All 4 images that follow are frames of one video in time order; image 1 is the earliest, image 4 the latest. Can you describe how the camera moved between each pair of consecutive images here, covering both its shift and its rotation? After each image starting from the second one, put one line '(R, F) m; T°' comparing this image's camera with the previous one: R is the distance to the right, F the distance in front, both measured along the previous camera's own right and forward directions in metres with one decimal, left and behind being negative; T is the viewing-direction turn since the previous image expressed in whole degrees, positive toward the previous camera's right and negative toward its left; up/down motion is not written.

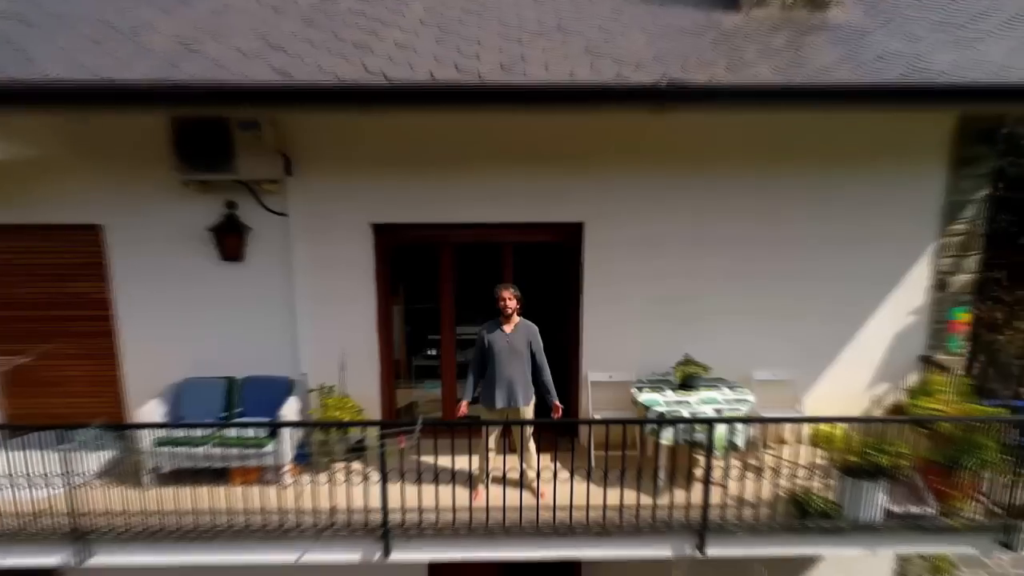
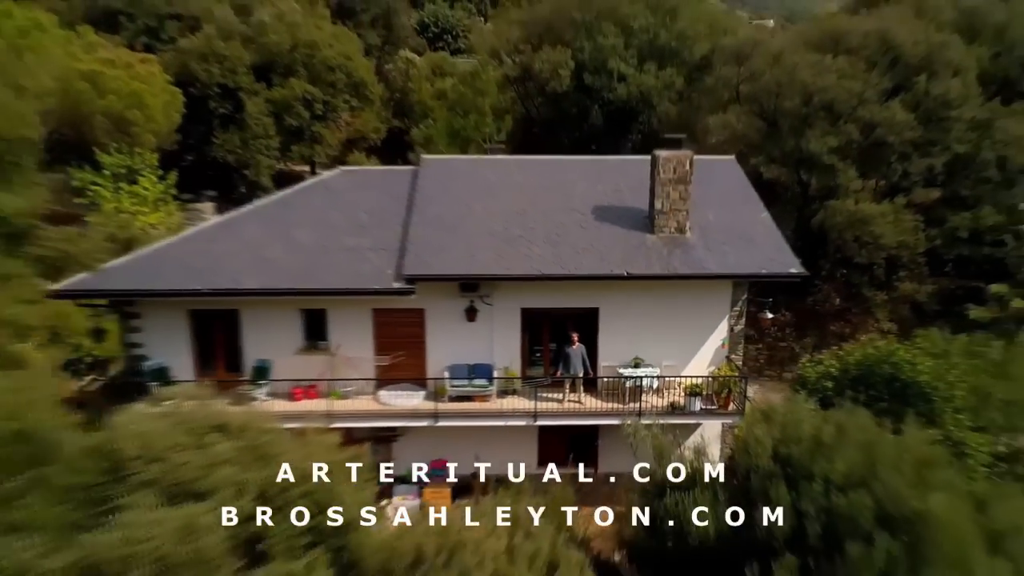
(-0.7, -5.2) m; 0°
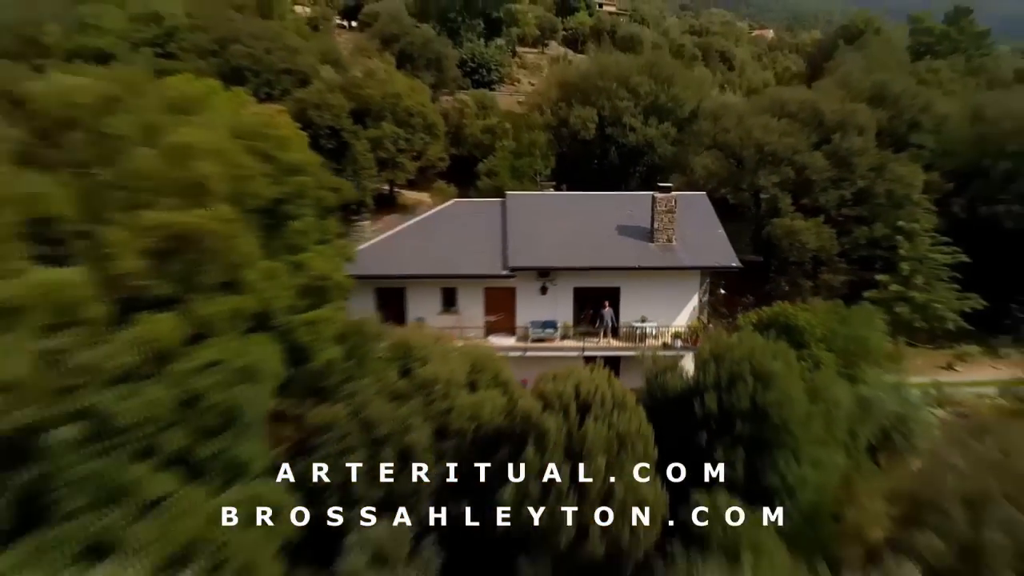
(-1.0, -5.4) m; 0°
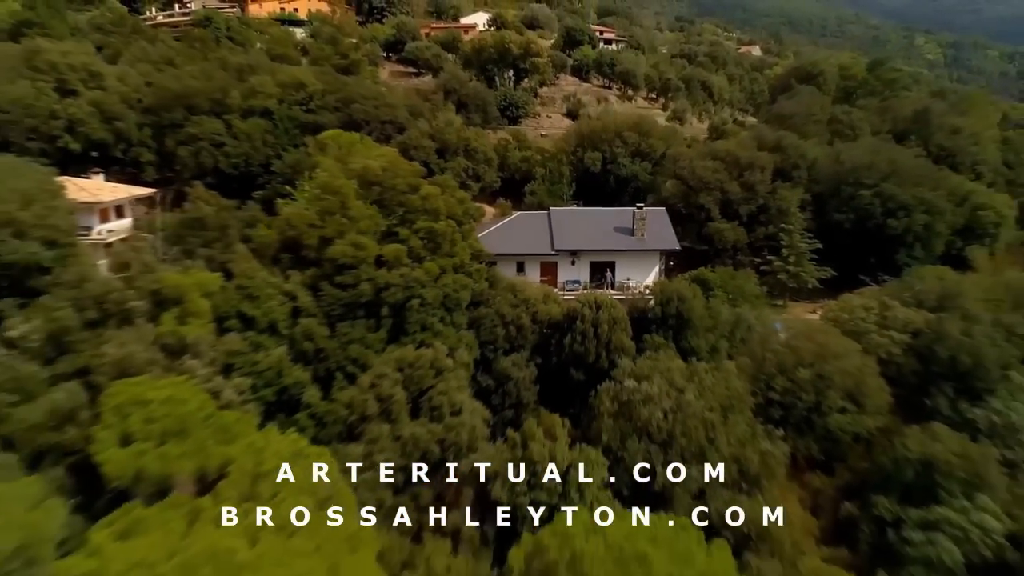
(-1.5, -10.9) m; 0°
